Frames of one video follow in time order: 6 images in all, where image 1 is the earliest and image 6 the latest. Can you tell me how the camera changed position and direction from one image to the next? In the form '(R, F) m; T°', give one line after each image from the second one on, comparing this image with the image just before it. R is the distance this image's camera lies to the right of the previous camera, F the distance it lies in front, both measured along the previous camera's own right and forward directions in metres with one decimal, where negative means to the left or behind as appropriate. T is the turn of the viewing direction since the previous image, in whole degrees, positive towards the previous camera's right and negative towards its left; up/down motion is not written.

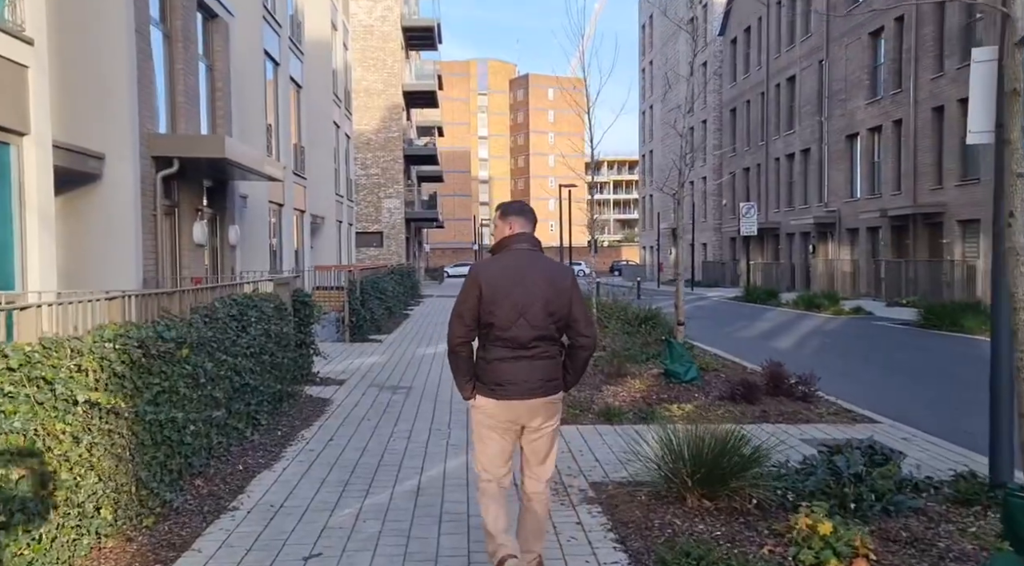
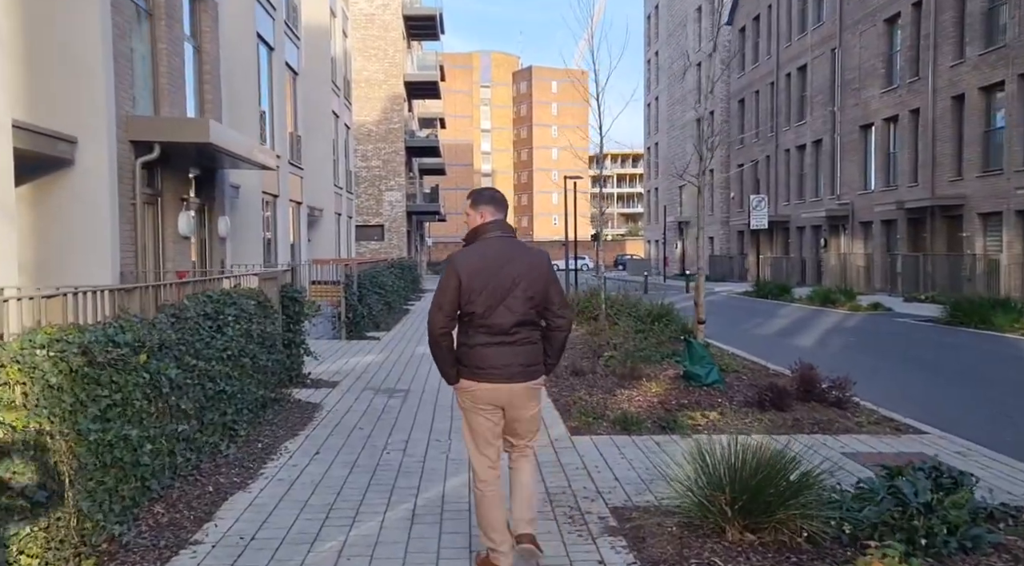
(0.0, +0.8) m; 0°
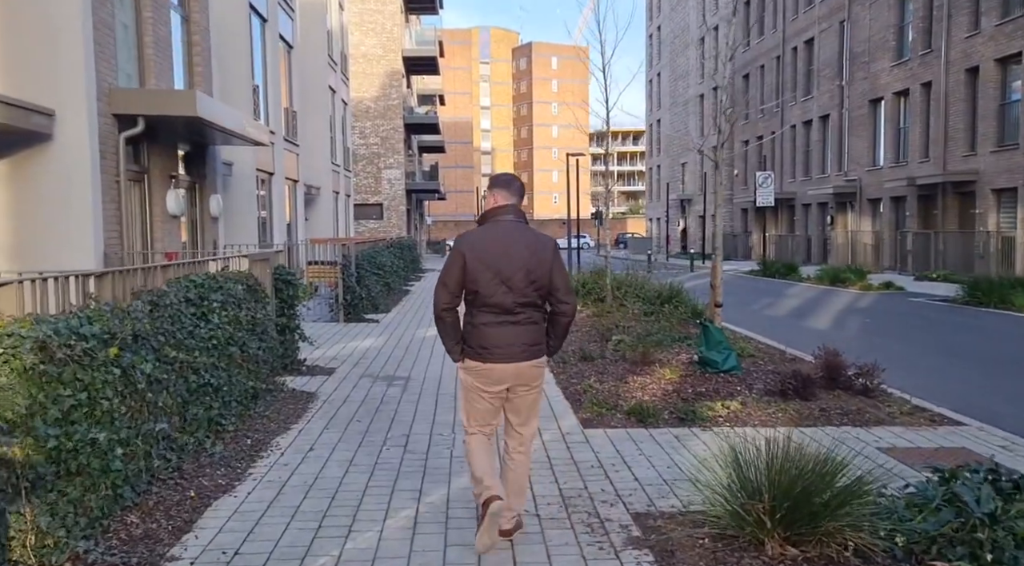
(-0.1, +0.5) m; 0°
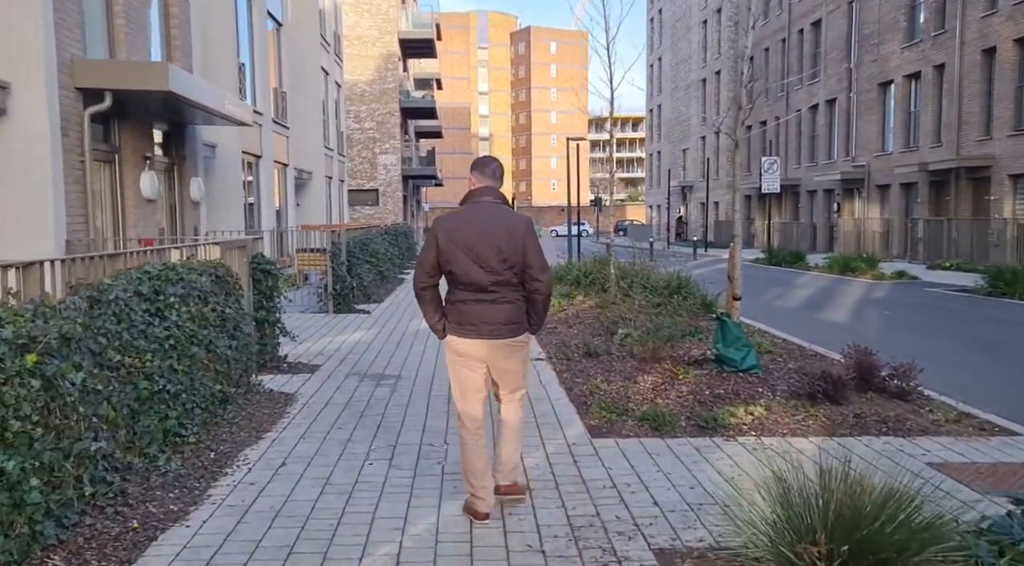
(0.0, +0.8) m; 0°
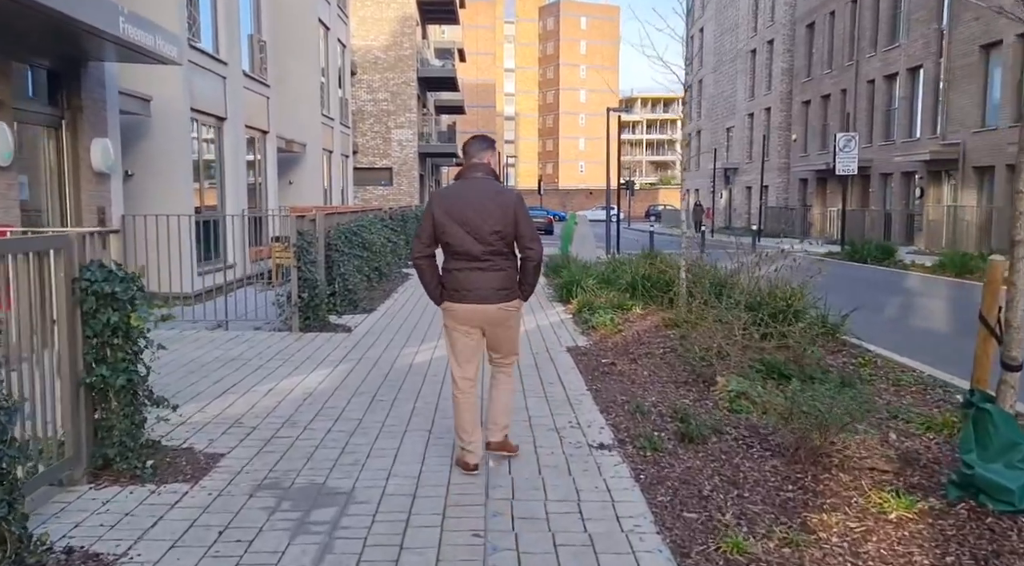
(-0.2, +3.9) m; -2°
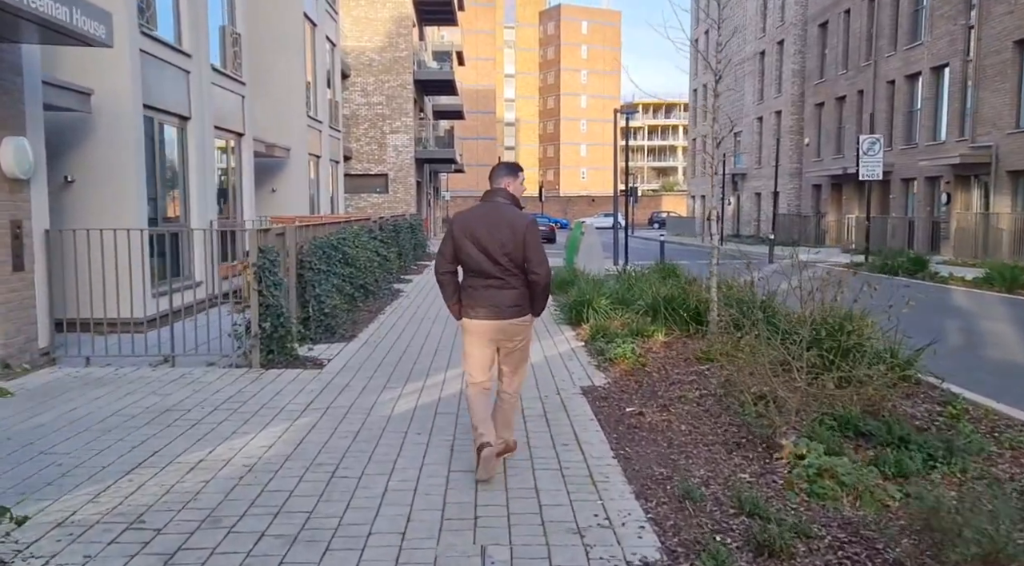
(0.0, +1.6) m; 0°
